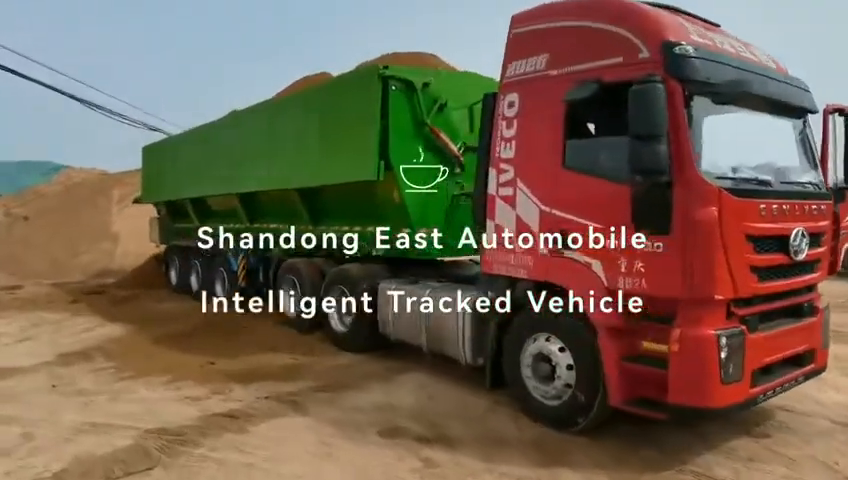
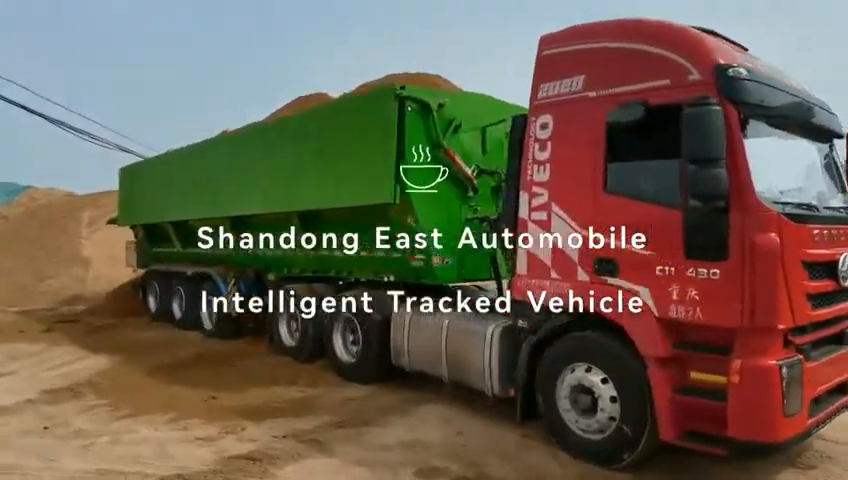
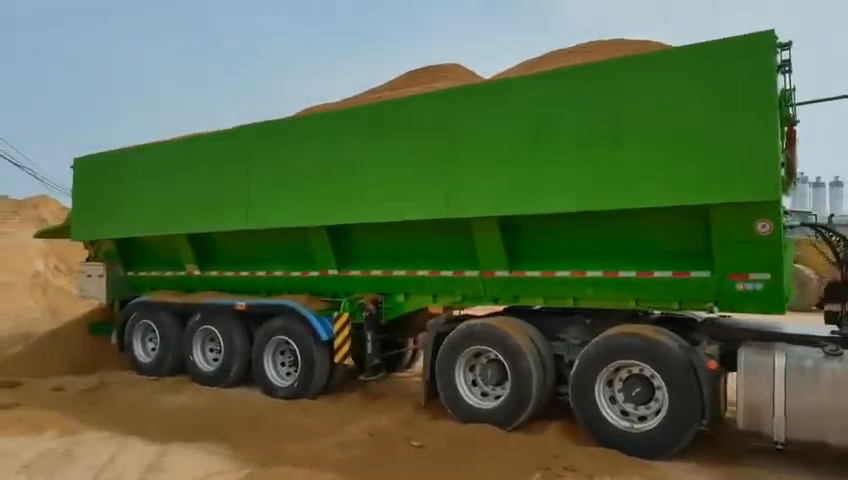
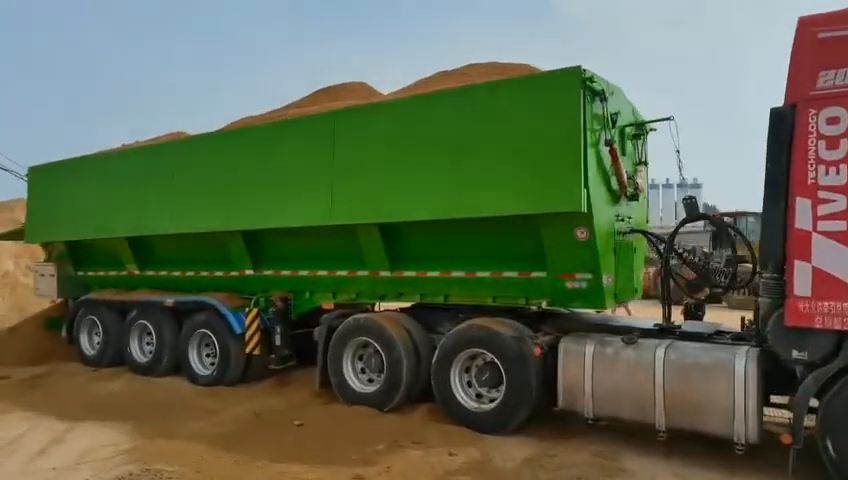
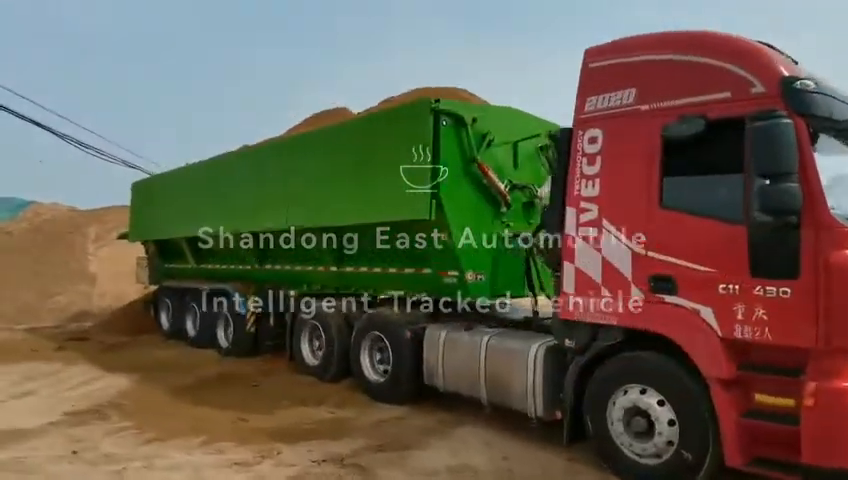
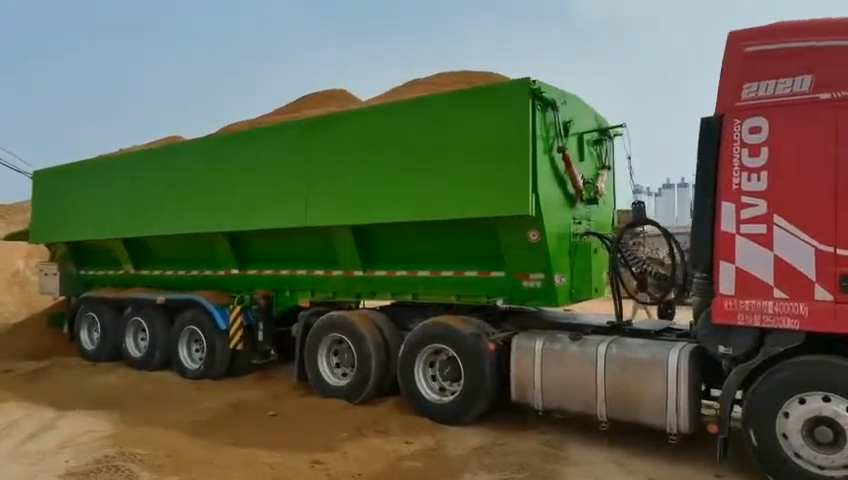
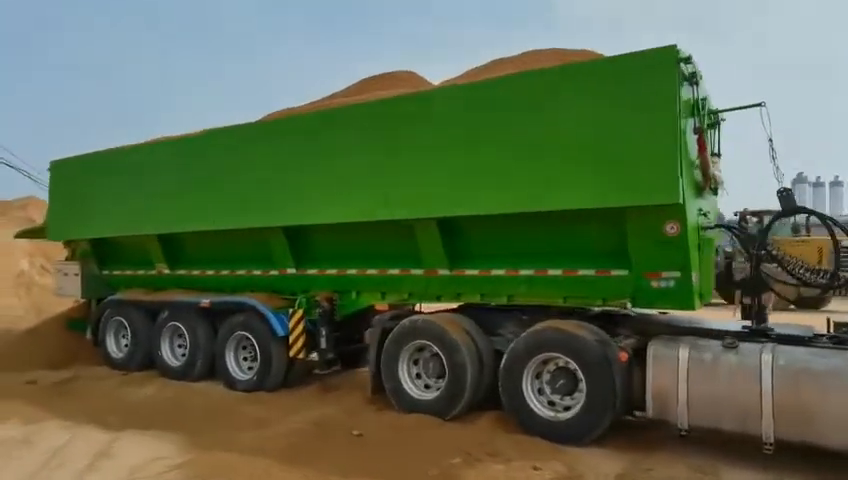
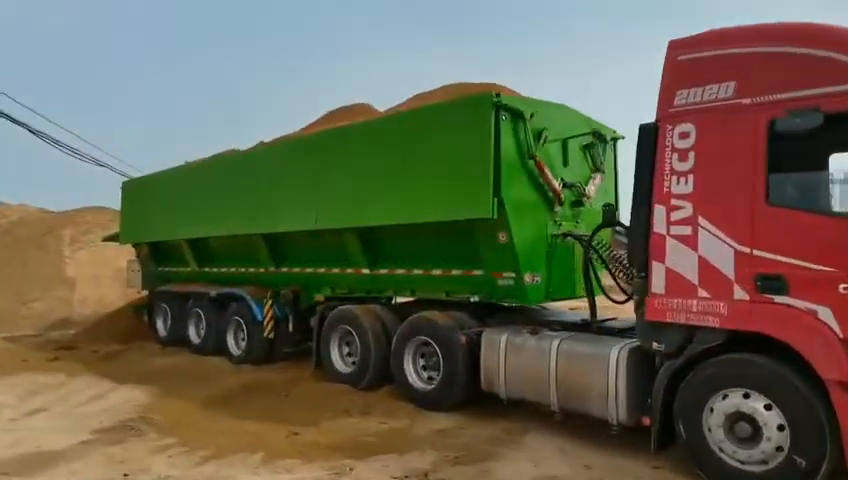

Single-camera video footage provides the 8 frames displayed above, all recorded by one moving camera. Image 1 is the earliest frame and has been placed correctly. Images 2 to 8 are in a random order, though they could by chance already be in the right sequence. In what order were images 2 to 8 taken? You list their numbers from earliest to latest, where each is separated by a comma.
2, 5, 8, 6, 4, 7, 3
